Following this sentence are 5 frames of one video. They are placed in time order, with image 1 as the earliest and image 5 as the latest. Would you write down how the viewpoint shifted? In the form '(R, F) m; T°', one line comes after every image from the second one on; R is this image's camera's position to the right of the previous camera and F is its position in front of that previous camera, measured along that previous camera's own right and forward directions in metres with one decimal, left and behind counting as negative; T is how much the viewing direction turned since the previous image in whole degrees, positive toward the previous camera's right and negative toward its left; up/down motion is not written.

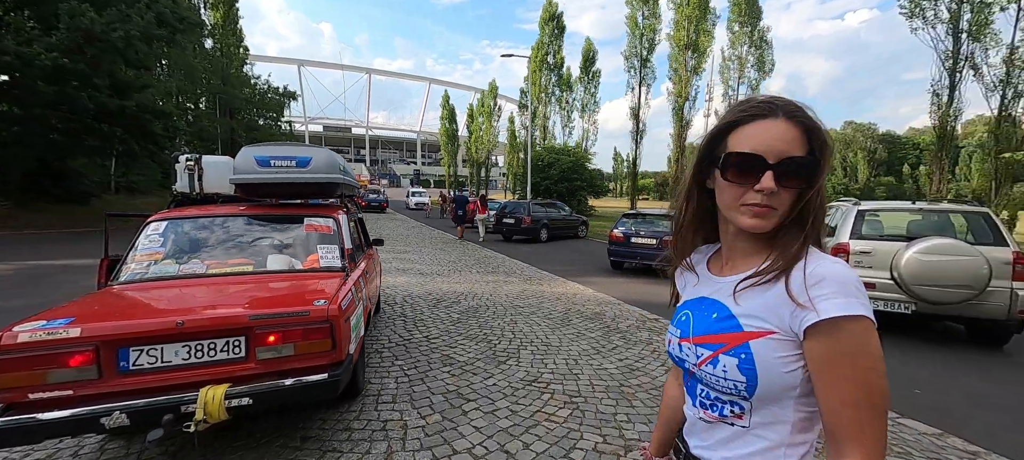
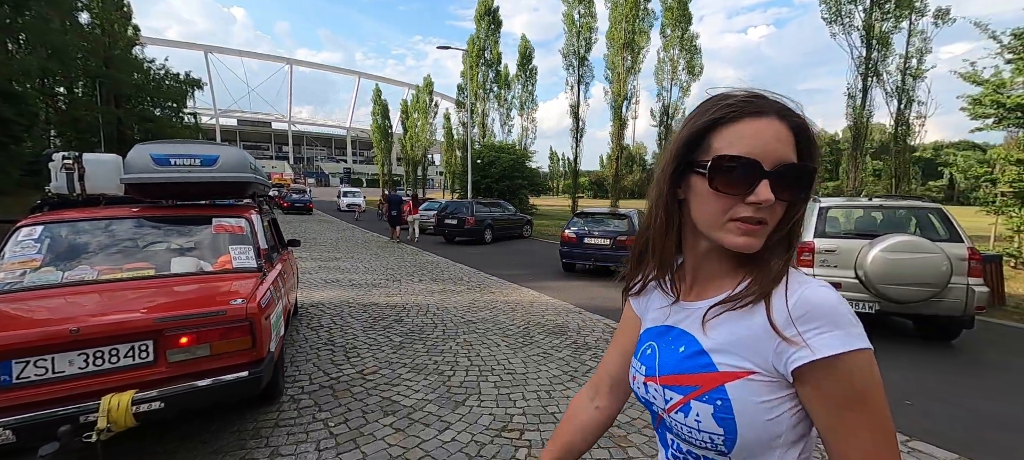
(-0.1, +0.7) m; +9°
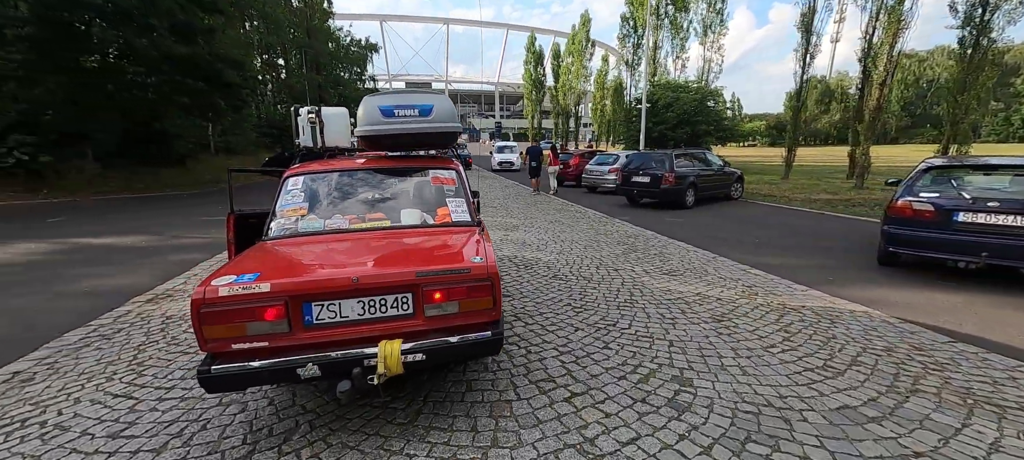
(-1.7, +2.3) m; -20°
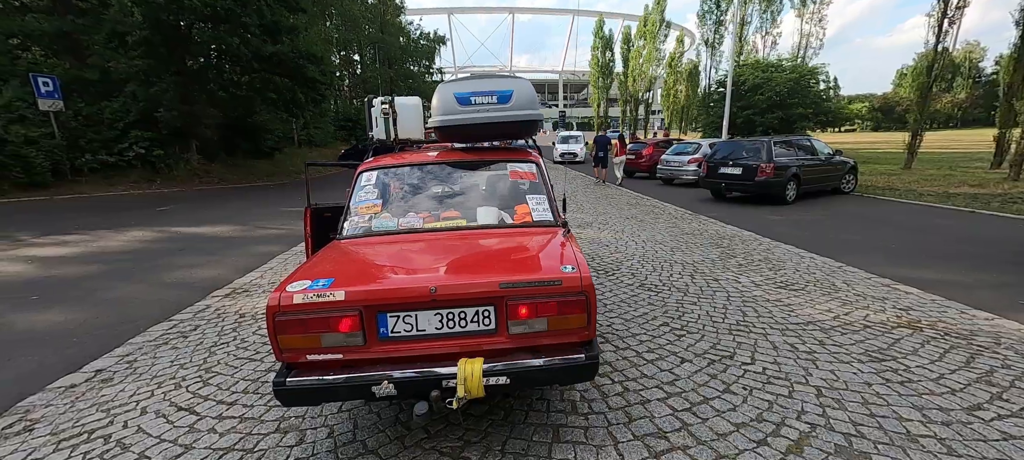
(-0.2, +0.6) m; -9°
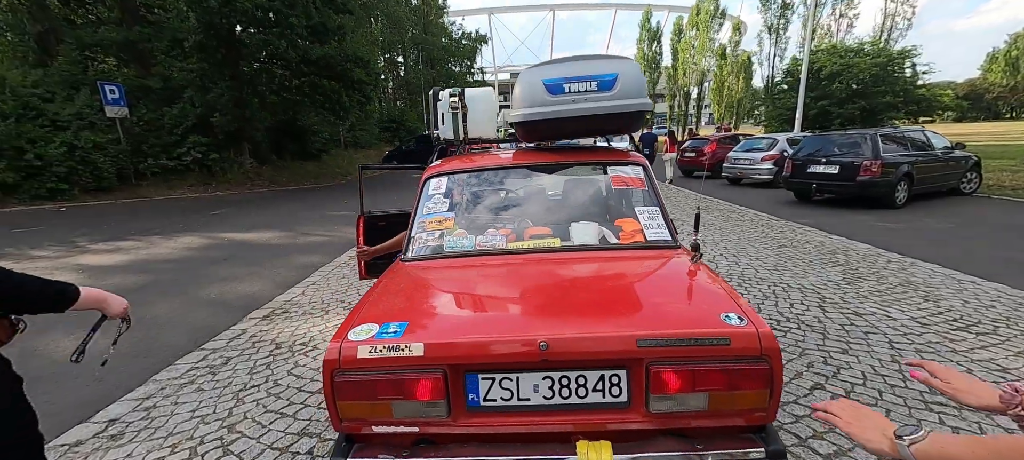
(-0.4, +0.8) m; -5°
